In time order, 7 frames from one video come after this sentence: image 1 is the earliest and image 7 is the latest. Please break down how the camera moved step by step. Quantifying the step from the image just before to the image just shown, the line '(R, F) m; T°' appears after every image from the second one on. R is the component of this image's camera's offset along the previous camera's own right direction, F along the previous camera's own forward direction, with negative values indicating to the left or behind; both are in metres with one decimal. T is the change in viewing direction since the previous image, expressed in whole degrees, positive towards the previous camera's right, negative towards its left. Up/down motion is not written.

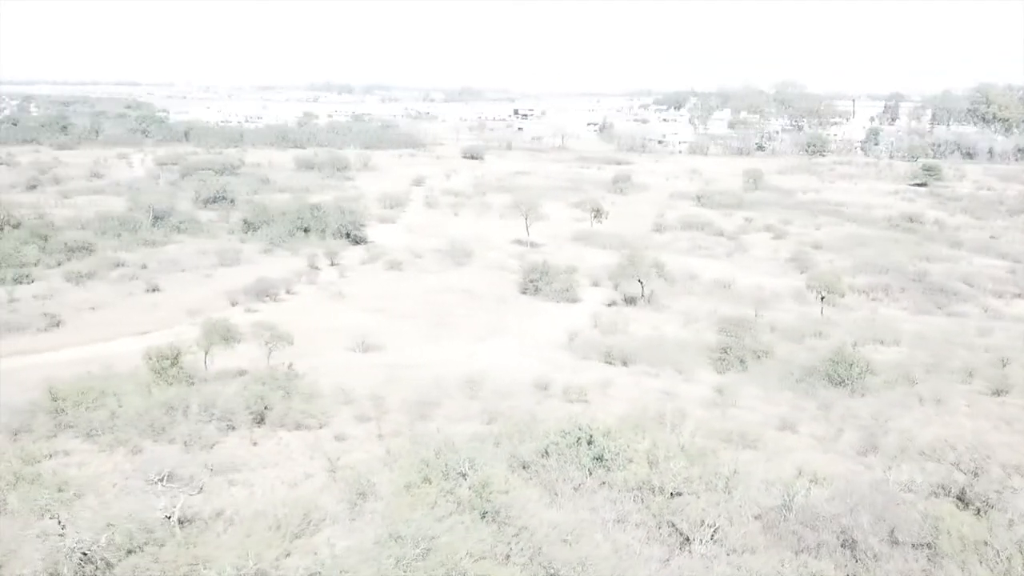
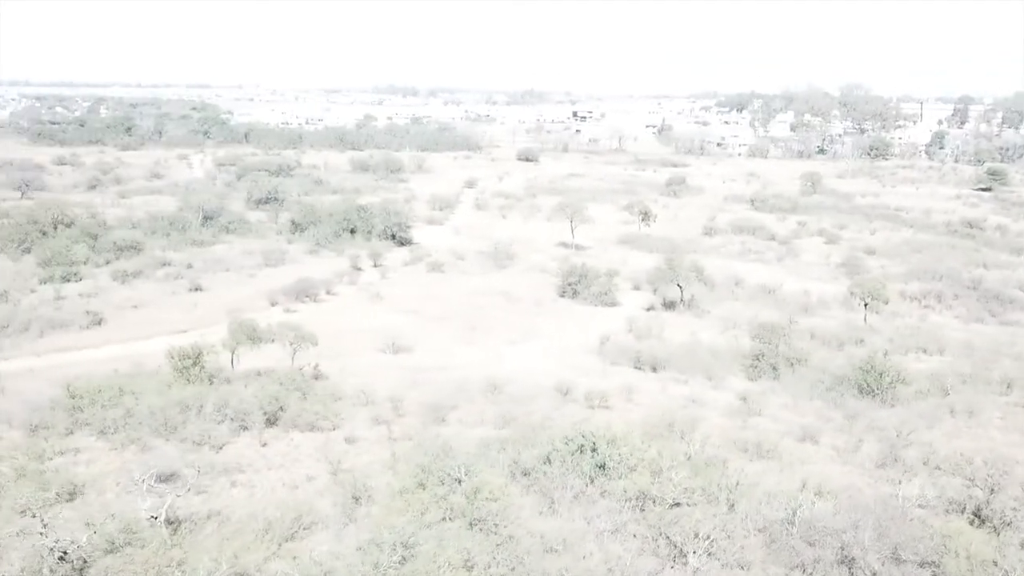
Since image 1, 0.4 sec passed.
(+0.4, +0.1) m; -3°
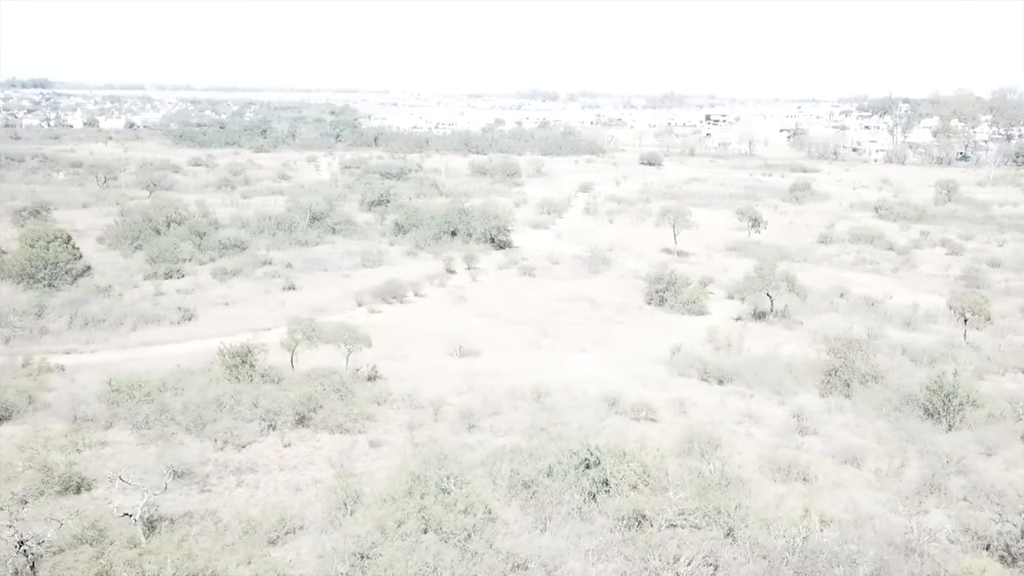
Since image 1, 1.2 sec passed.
(+0.9, +0.3) m; -7°
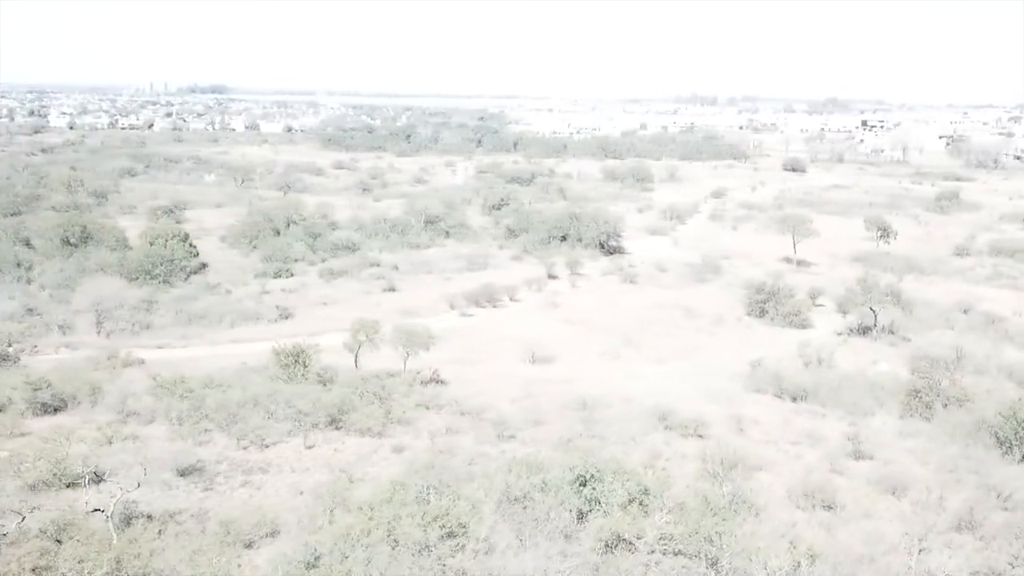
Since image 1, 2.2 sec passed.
(+1.0, +0.3) m; -8°
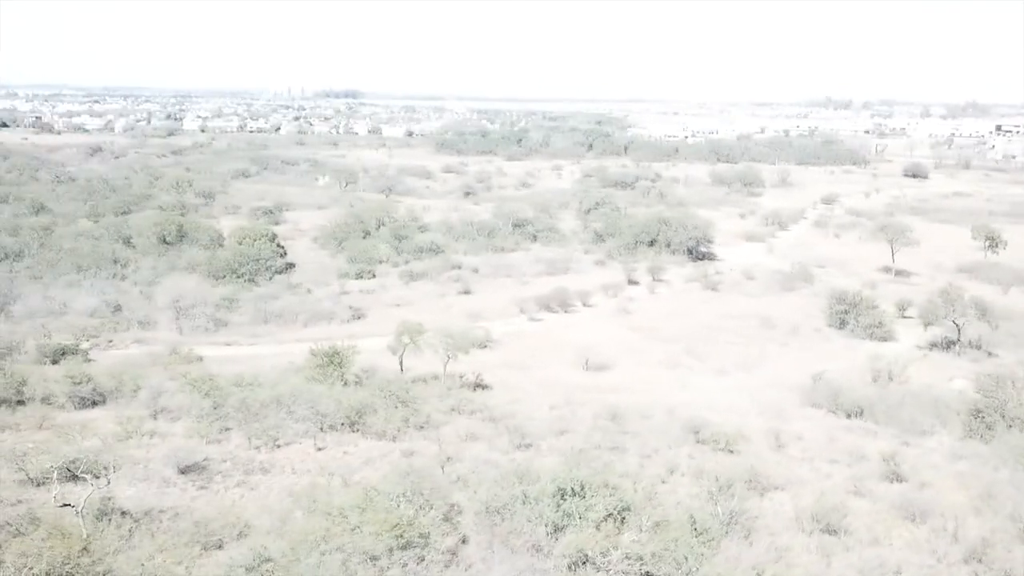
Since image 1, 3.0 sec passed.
(+0.9, +0.3) m; -6°
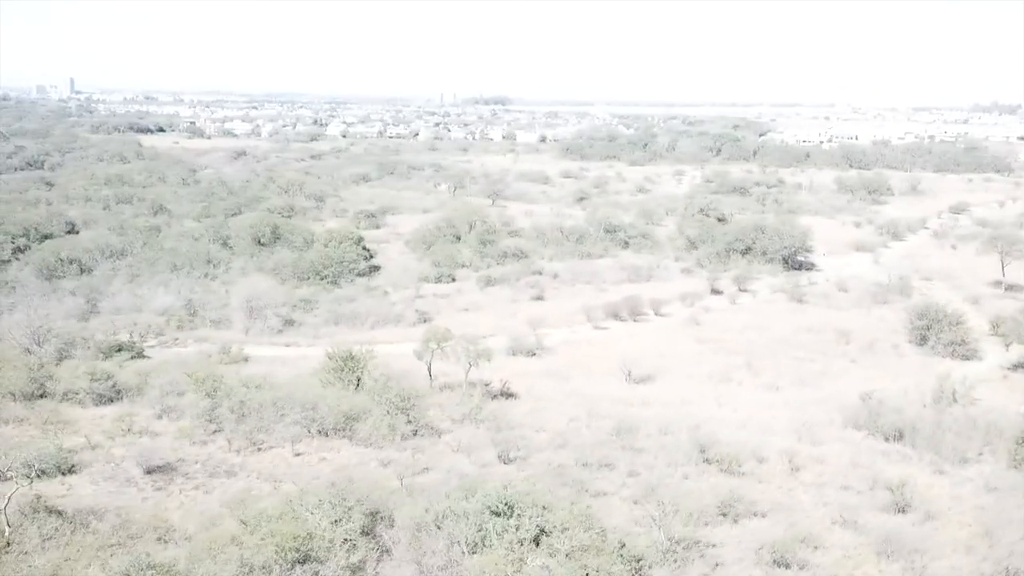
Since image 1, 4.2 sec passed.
(+1.3, +0.4) m; -7°
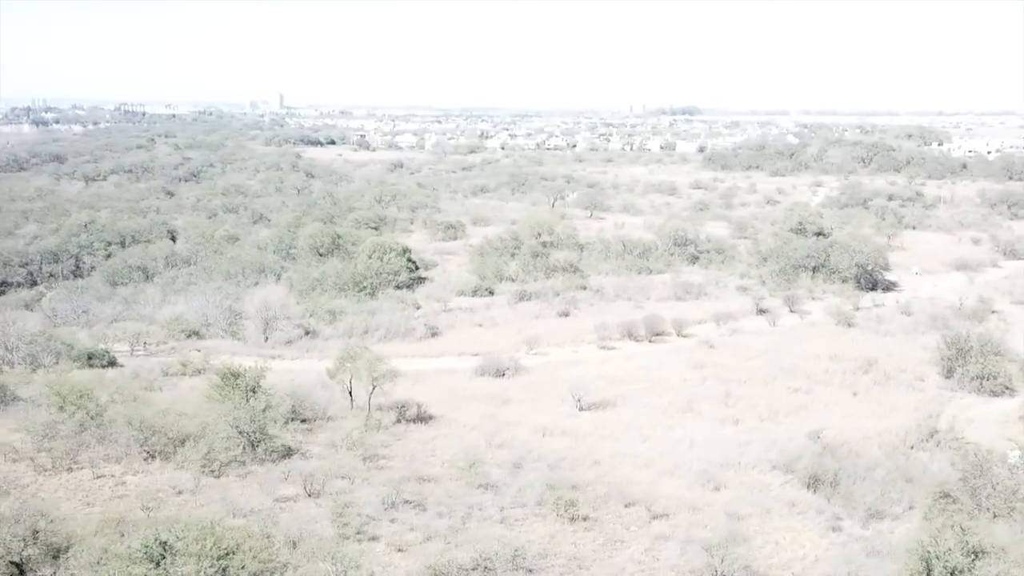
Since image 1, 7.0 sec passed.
(+2.8, +1.1) m; -9°
